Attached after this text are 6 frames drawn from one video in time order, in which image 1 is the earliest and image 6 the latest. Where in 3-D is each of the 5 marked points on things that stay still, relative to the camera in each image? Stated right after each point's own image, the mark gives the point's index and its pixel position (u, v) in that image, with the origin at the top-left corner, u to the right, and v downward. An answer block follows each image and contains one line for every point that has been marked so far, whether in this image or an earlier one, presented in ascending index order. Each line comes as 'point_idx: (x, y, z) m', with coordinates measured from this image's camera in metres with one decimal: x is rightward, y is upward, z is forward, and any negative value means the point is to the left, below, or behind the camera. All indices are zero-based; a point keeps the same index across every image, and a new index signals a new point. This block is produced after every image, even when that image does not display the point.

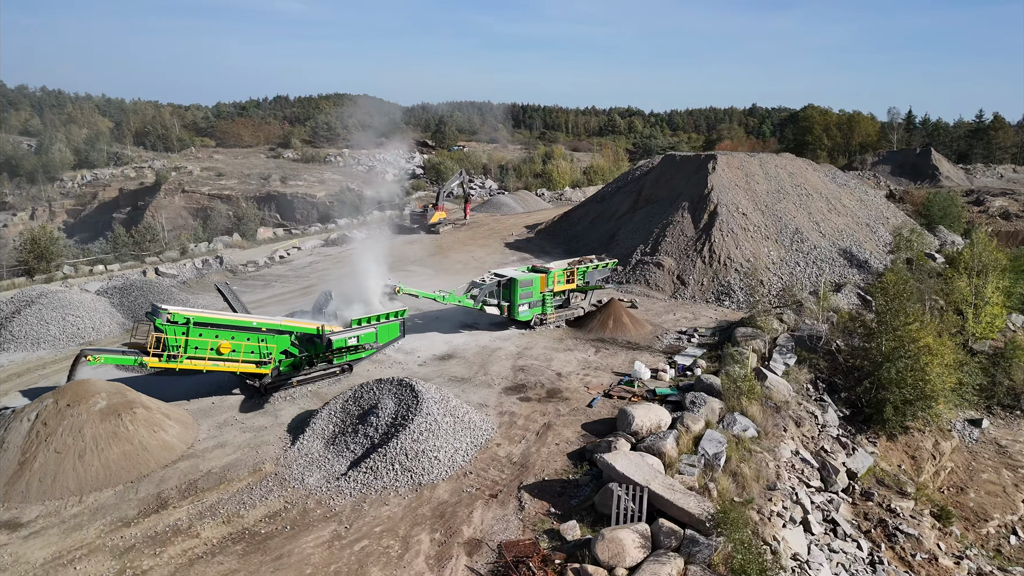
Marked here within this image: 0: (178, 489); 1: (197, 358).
0: (-3.5, -2.1, +7.6) m
1: (-4.0, -0.9, +9.3) m
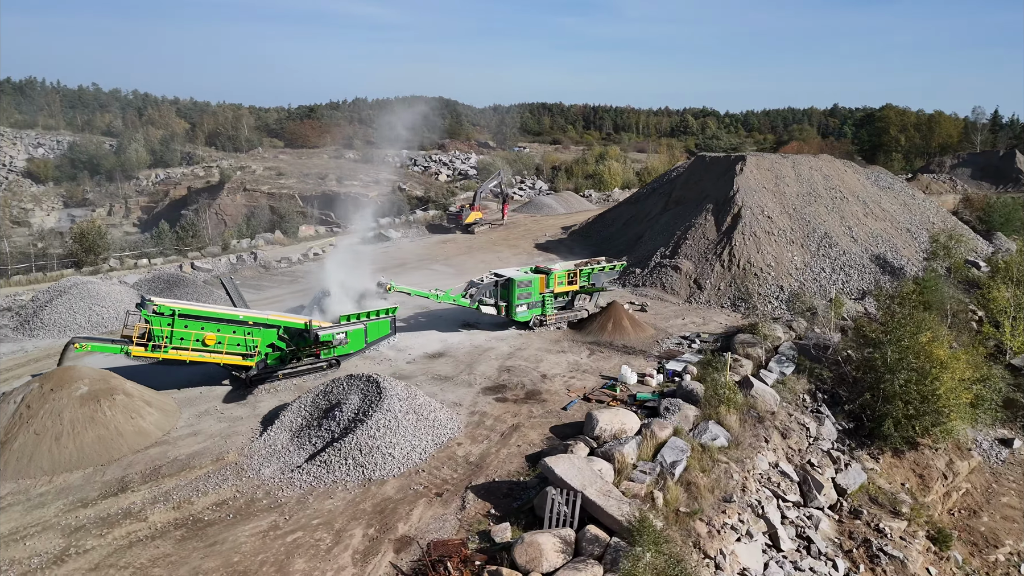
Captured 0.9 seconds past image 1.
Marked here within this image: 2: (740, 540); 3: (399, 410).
0: (-4.0, -2.0, +7.9) m
1: (-4.4, -0.8, +9.6) m
2: (+2.3, -2.5, +7.3) m
3: (-1.4, -1.4, +8.5) m
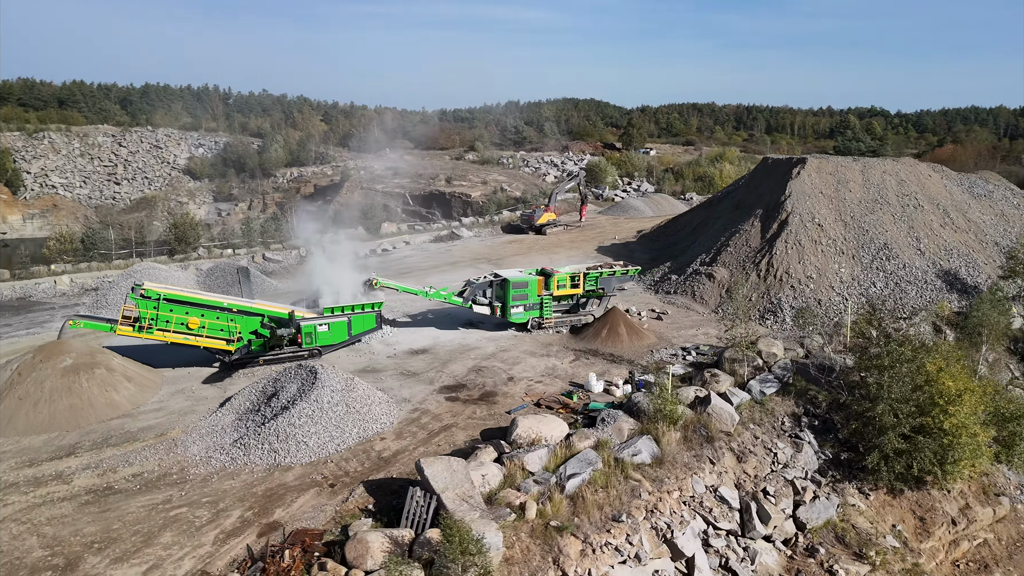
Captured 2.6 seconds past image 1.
0: (-5.0, -1.8, +8.7) m
1: (-5.0, -0.6, +10.4) m
2: (+1.1, -2.6, +6.9) m
3: (-2.2, -1.4, +8.8) m
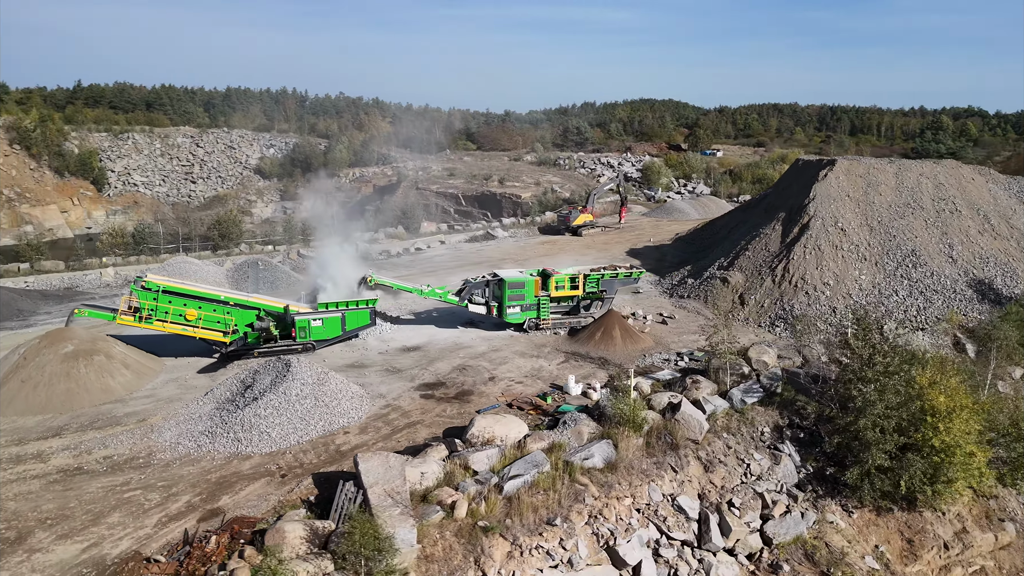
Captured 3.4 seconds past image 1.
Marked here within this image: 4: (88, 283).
0: (-5.5, -1.7, +9.2) m
1: (-5.2, -0.5, +10.9) m
2: (+0.4, -2.6, +6.8) m
3: (-2.7, -1.3, +9.0) m
4: (-10.8, +0.1, +18.4) m
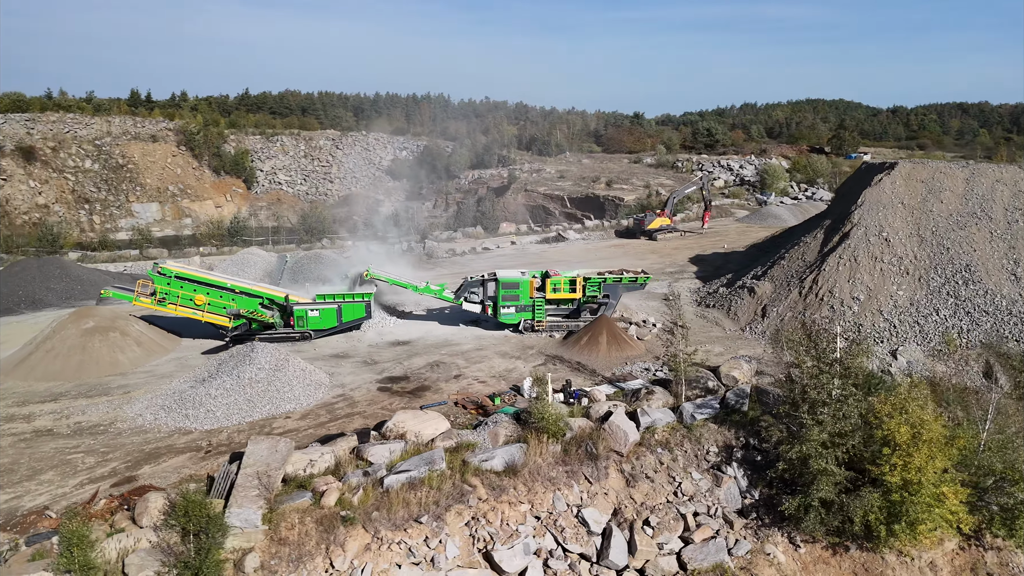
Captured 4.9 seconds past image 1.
0: (-6.2, -1.5, +10.3) m
1: (-5.5, -0.3, +12.0) m
2: (-1.0, -2.6, +6.8) m
3: (-3.5, -1.2, +9.6) m
4: (-9.5, +0.5, +20.4) m
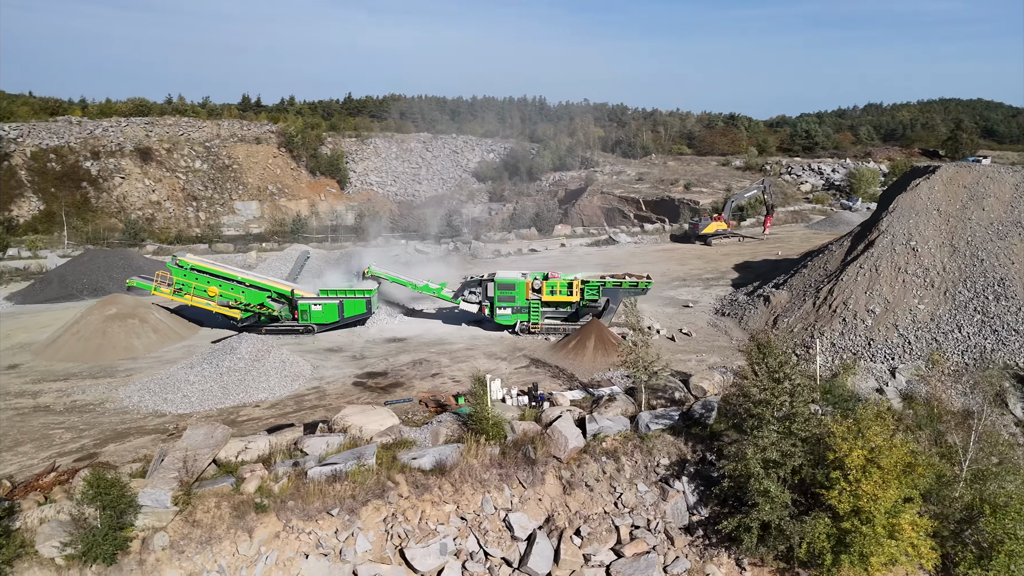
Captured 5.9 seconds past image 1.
0: (-6.5, -1.3, +11.1) m
1: (-5.6, -0.1, +12.7) m
2: (-1.9, -2.5, +6.9) m
3: (-3.9, -1.1, +10.1) m
4: (-8.3, +0.7, +21.6) m
